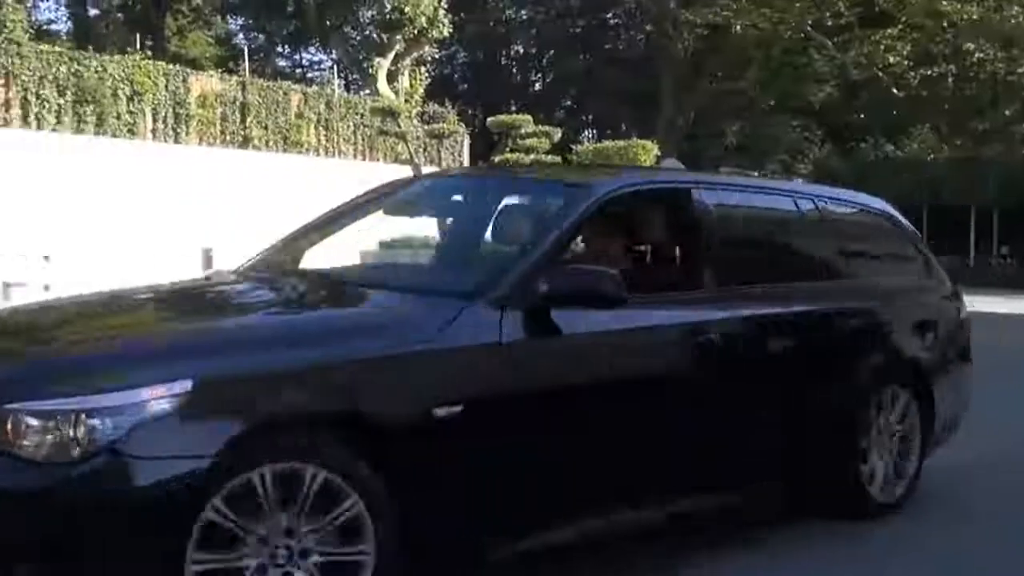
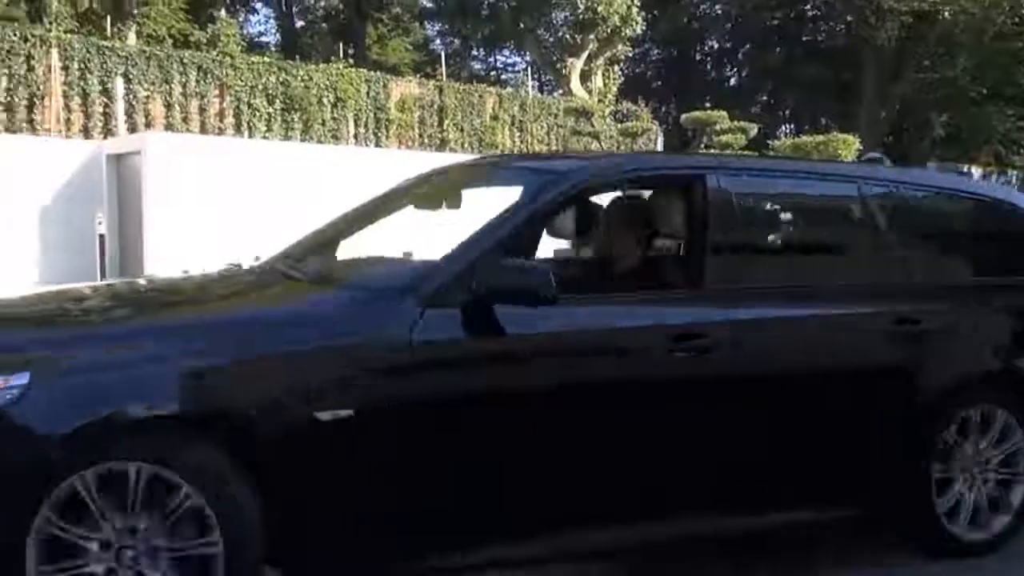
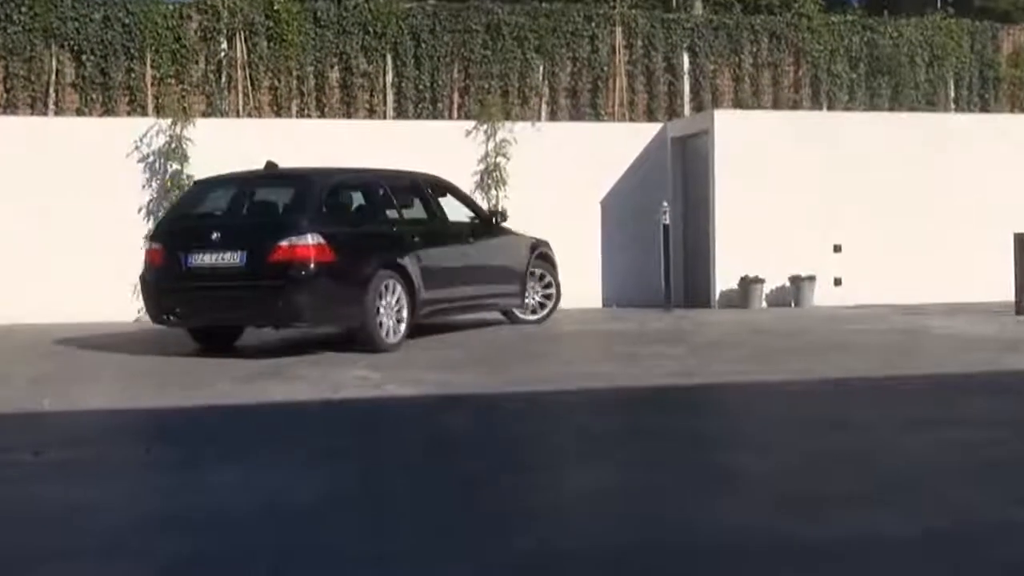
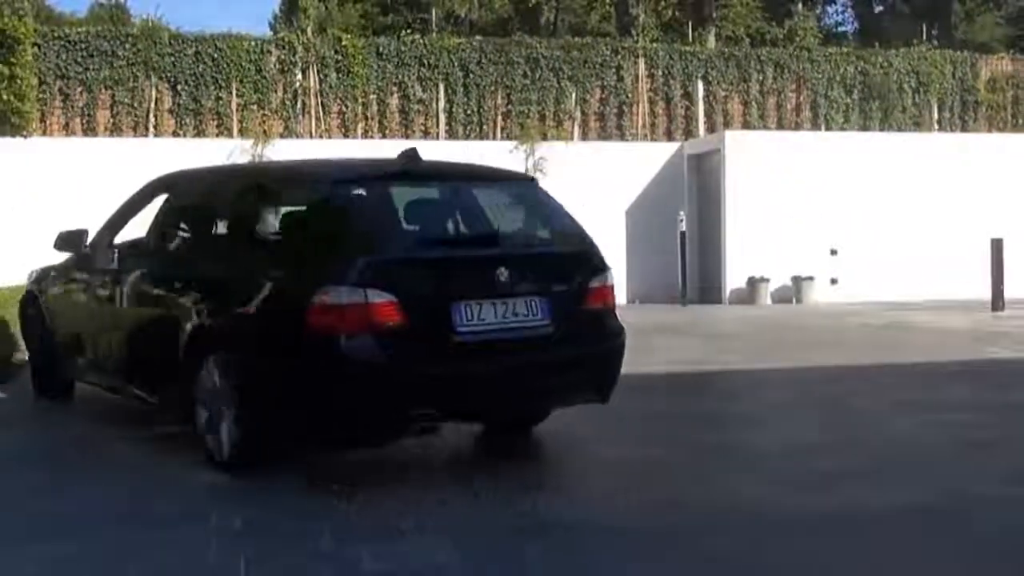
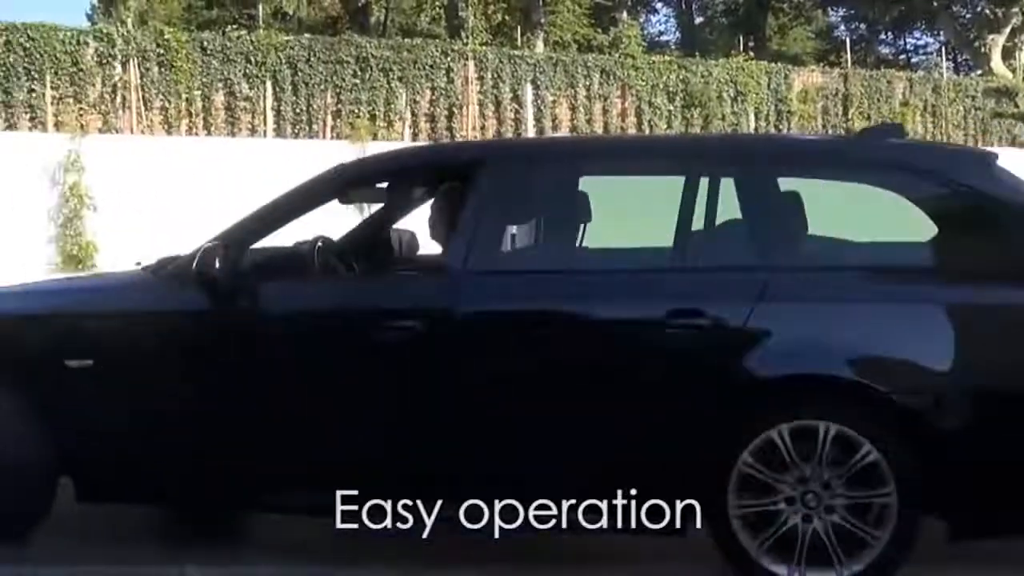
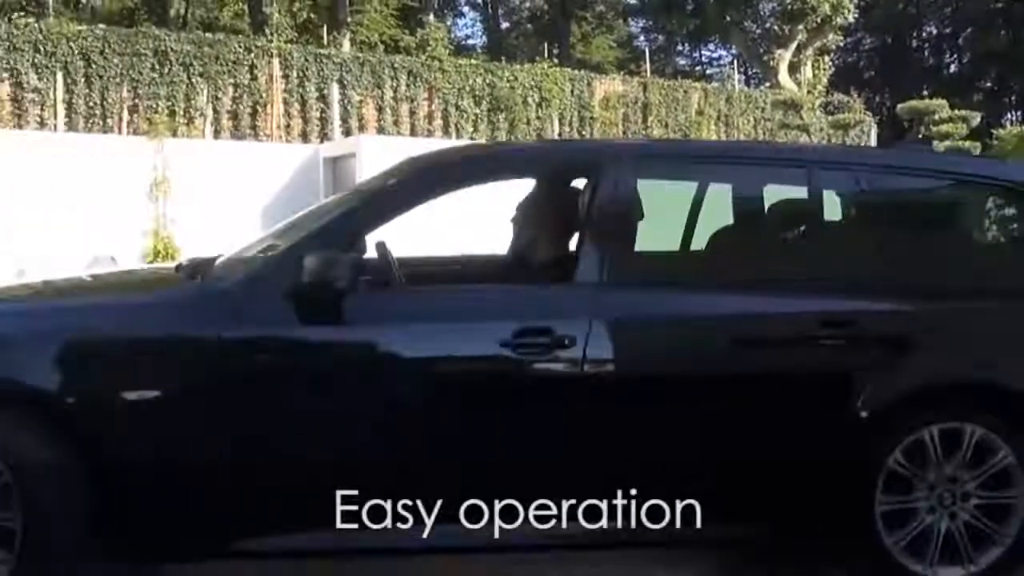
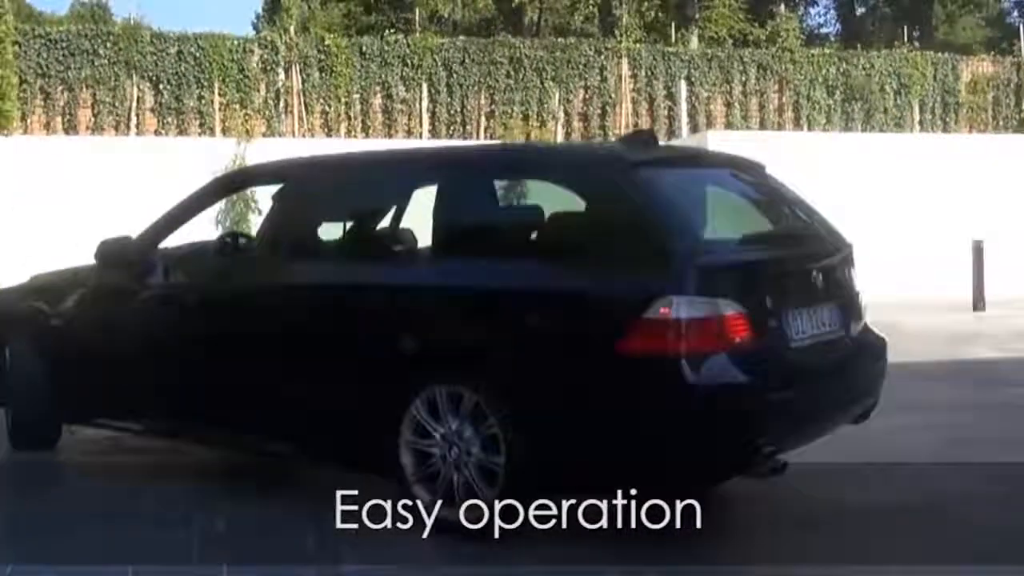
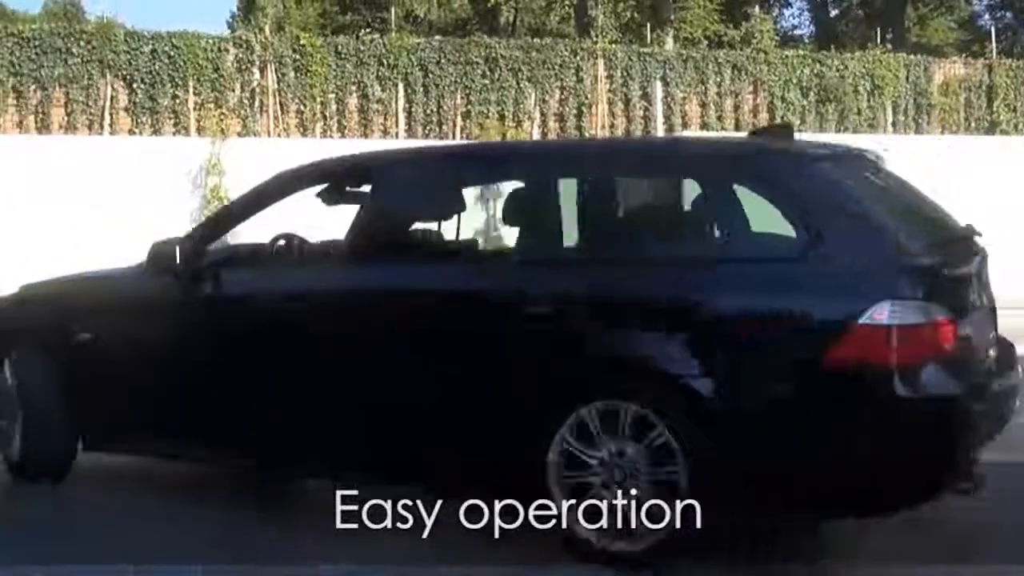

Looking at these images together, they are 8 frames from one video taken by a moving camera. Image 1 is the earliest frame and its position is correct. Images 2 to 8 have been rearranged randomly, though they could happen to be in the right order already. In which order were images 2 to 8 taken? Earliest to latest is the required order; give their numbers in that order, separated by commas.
2, 6, 5, 8, 7, 4, 3
